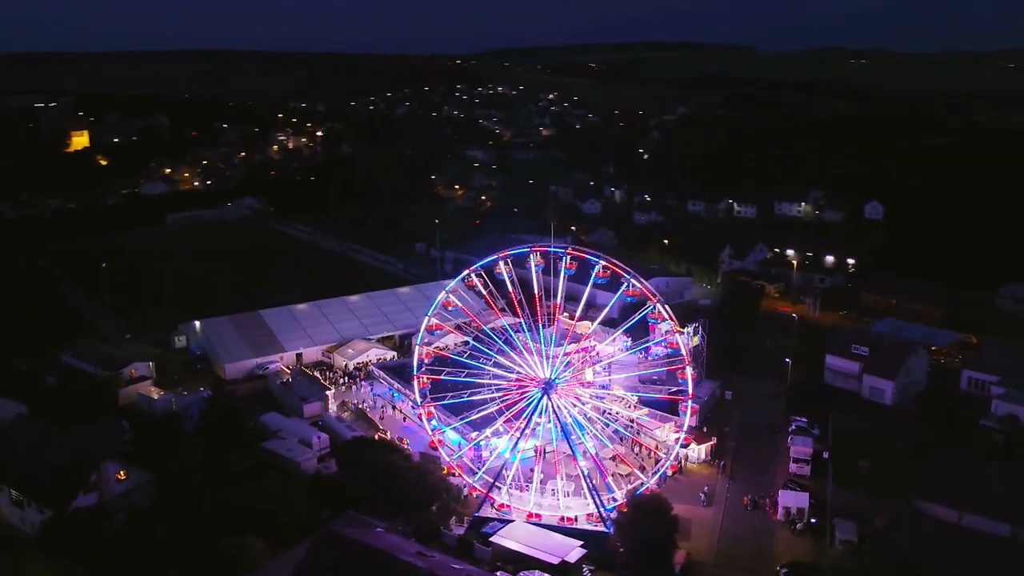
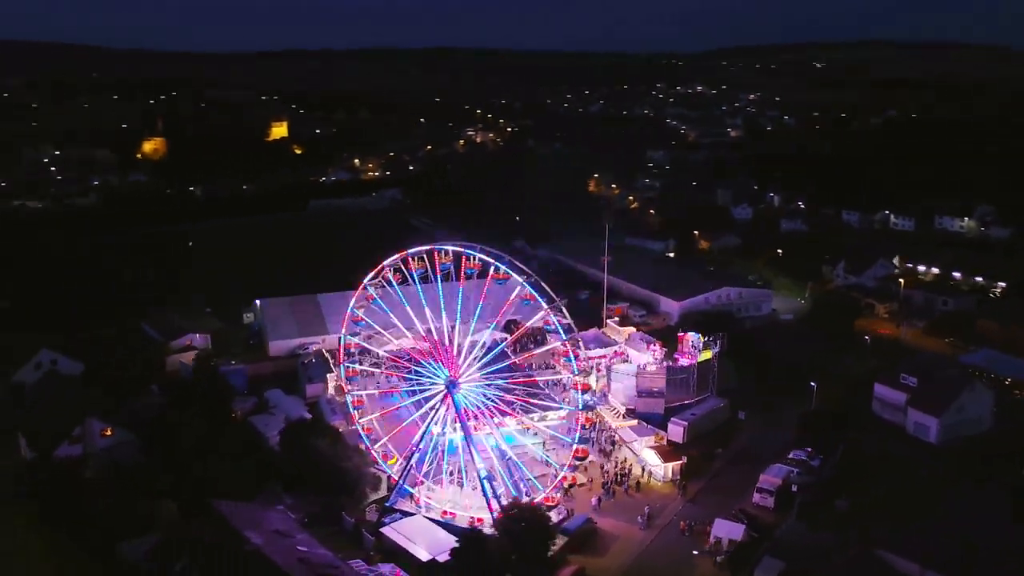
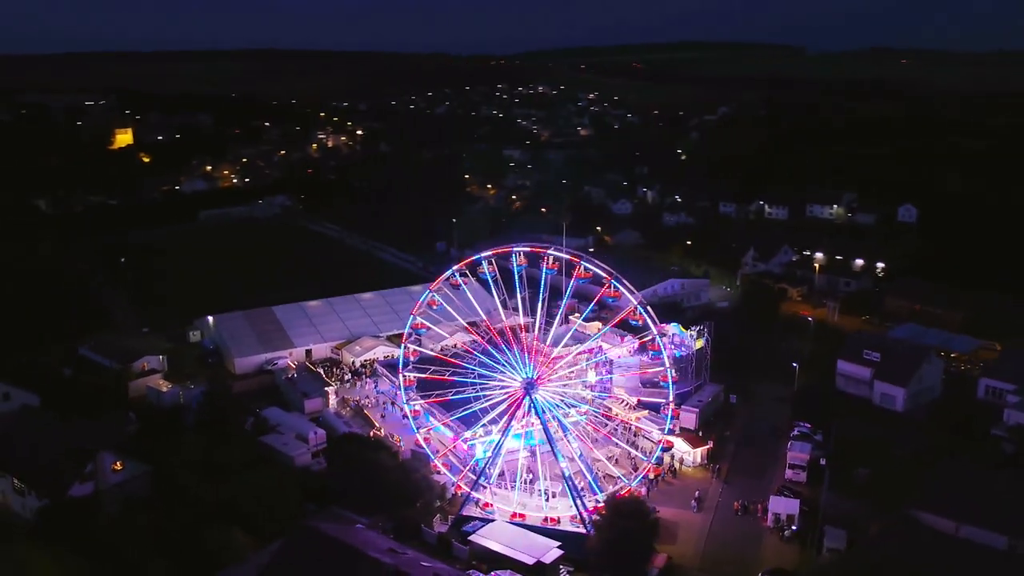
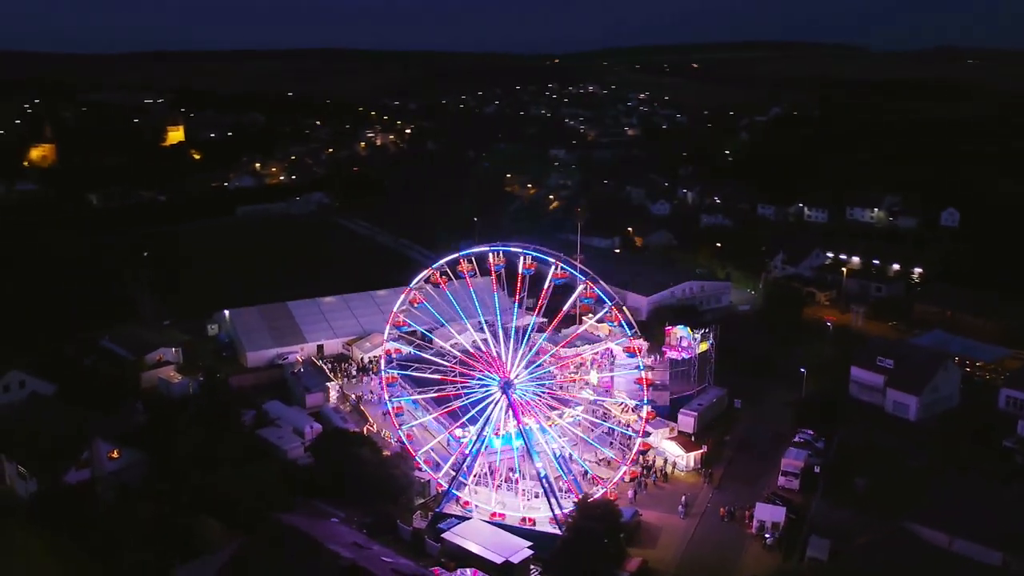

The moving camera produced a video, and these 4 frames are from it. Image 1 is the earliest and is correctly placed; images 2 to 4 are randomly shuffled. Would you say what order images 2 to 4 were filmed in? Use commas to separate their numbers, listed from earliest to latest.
3, 4, 2
